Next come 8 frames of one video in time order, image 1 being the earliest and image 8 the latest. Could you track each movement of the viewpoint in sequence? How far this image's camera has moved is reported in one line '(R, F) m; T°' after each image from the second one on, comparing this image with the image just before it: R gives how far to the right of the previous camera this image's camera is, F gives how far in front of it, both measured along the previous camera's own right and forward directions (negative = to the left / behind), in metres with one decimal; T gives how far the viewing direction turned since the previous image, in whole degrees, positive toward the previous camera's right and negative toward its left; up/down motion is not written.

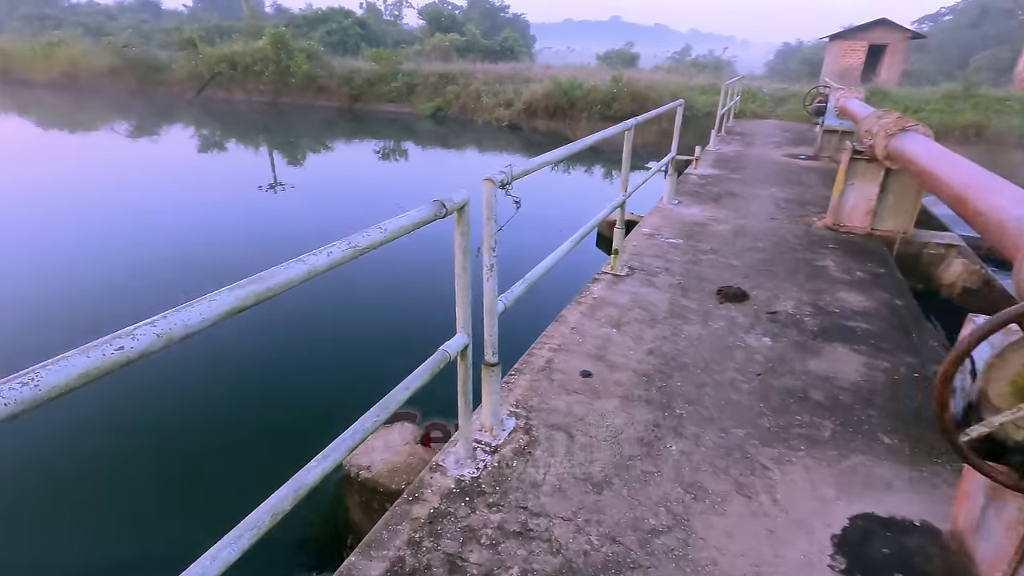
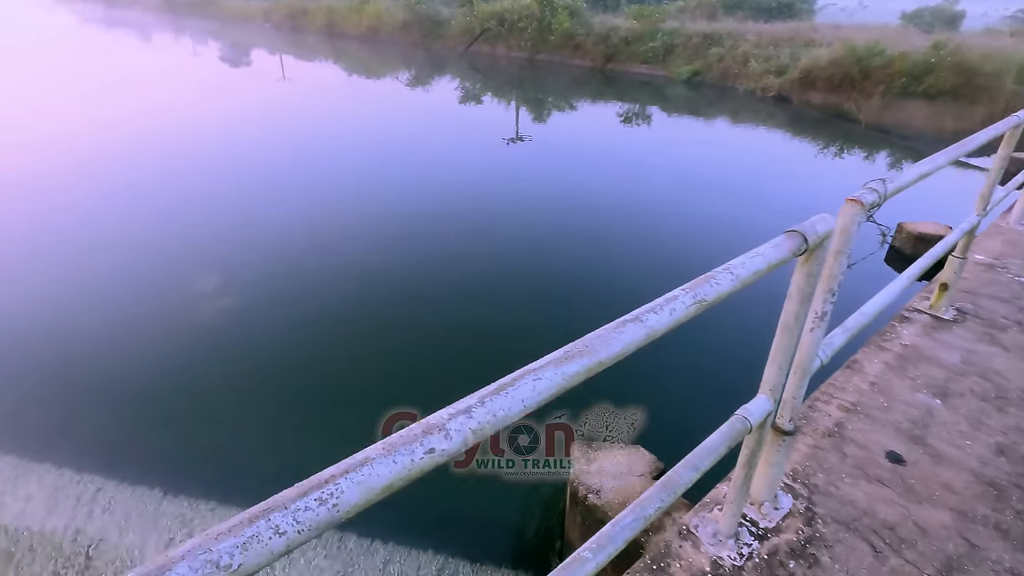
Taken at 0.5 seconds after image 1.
(-0.4, +0.4) m; -21°
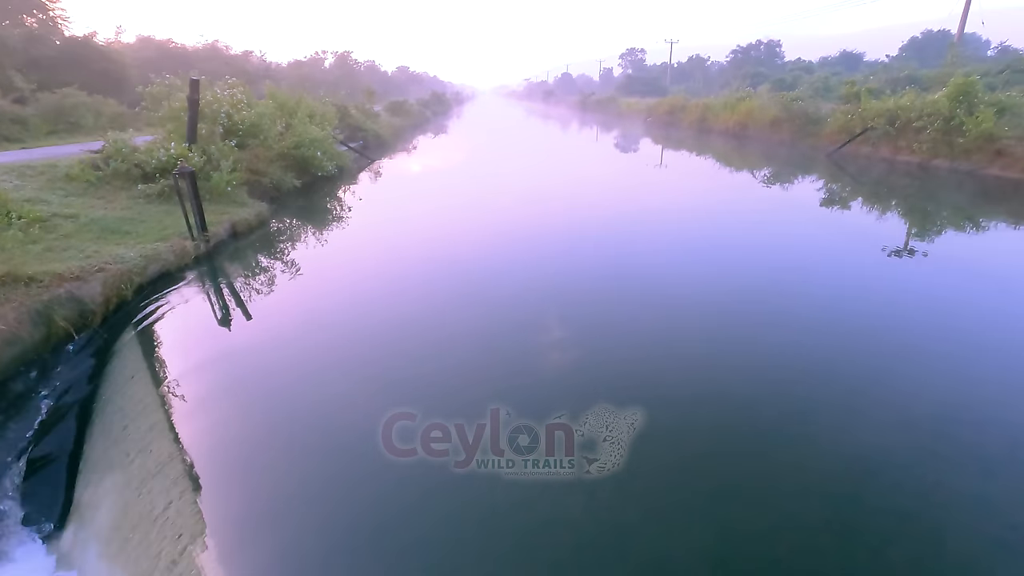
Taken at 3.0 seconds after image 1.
(+1.2, +1.2) m; -35°
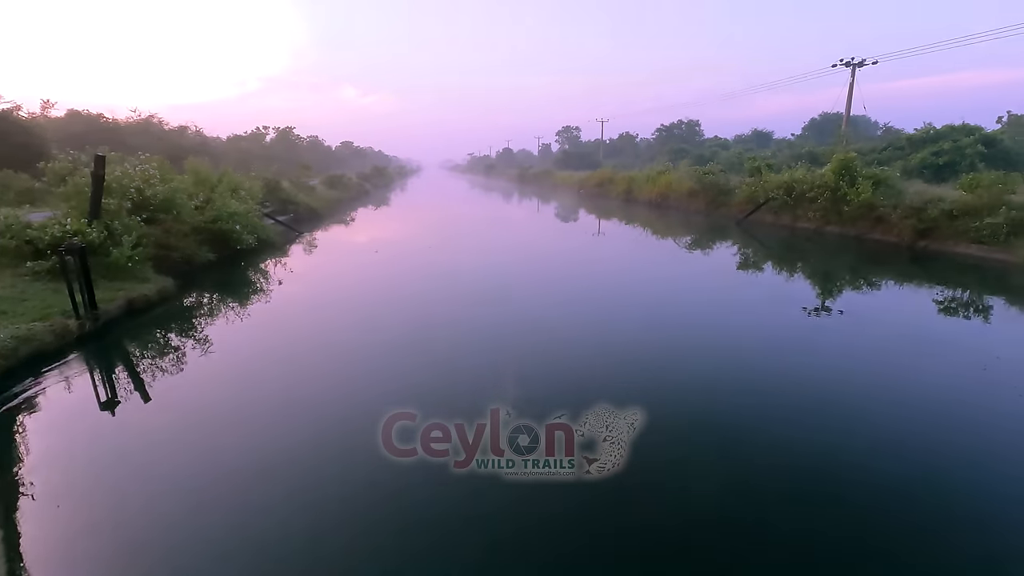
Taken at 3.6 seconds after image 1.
(+0.7, -0.1) m; +6°
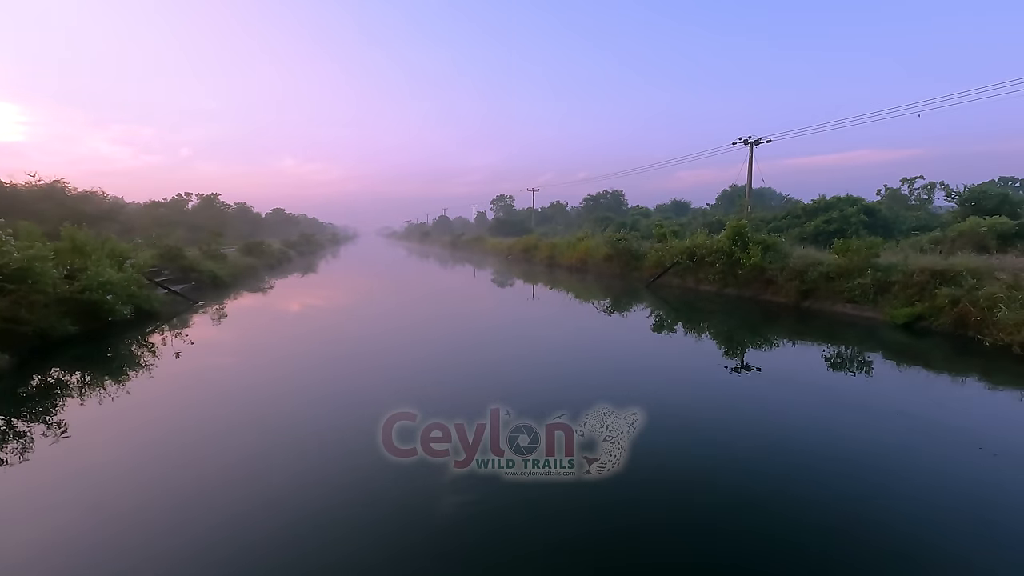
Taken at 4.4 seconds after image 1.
(+1.1, +0.2) m; +7°
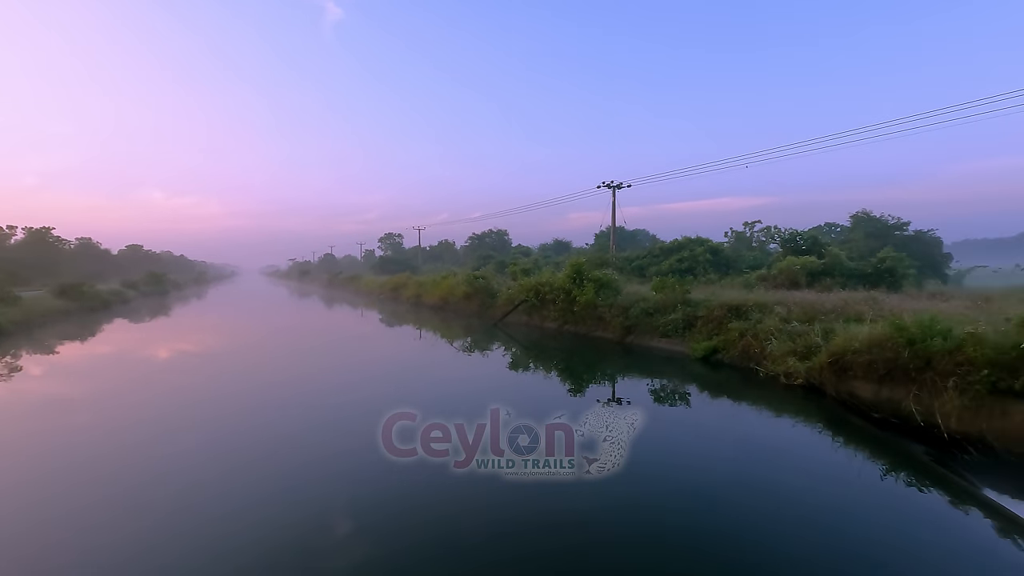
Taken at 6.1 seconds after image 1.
(+2.4, +0.5) m; +11°
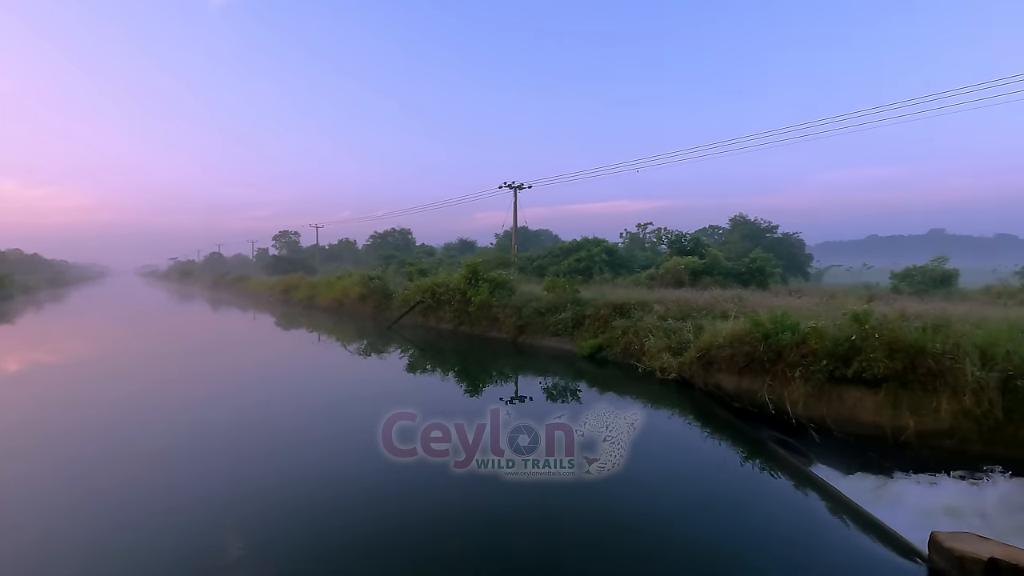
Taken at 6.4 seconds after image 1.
(+0.5, +0.2) m; +10°
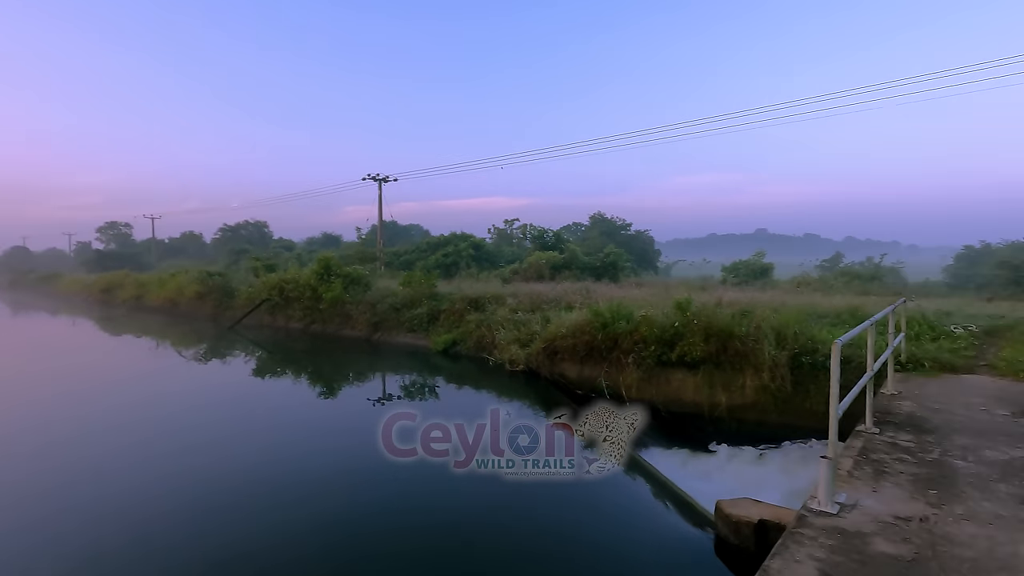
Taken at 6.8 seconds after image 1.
(+0.6, +0.2) m; +14°
